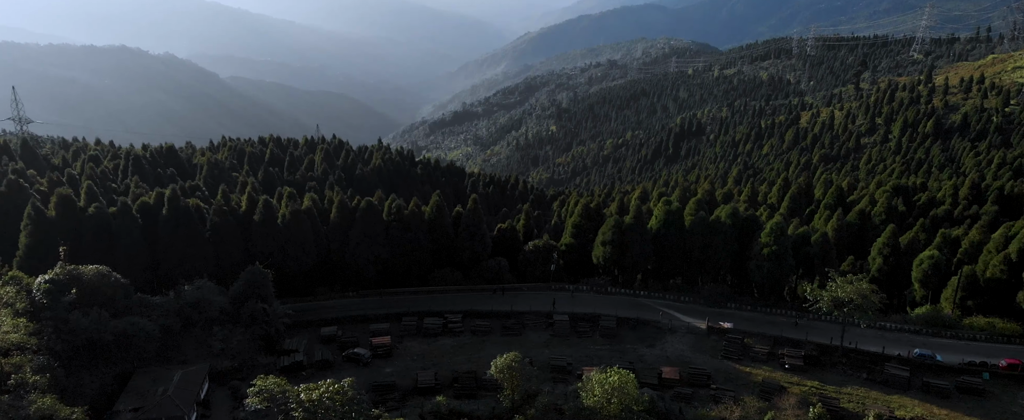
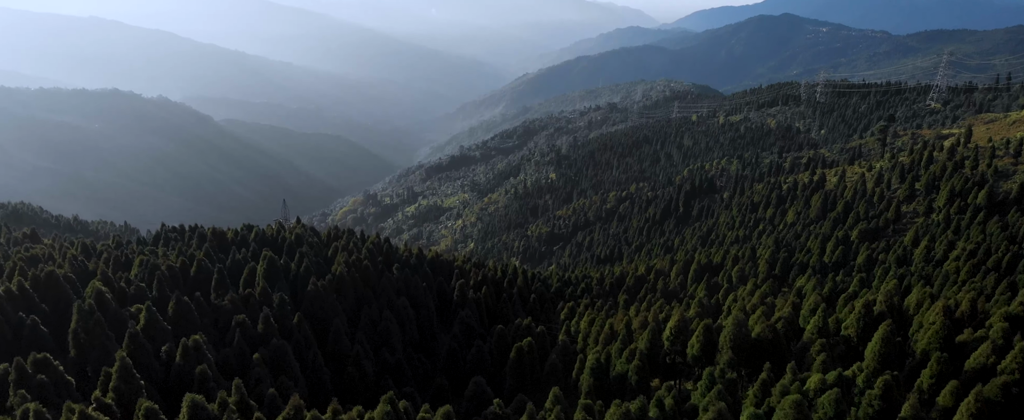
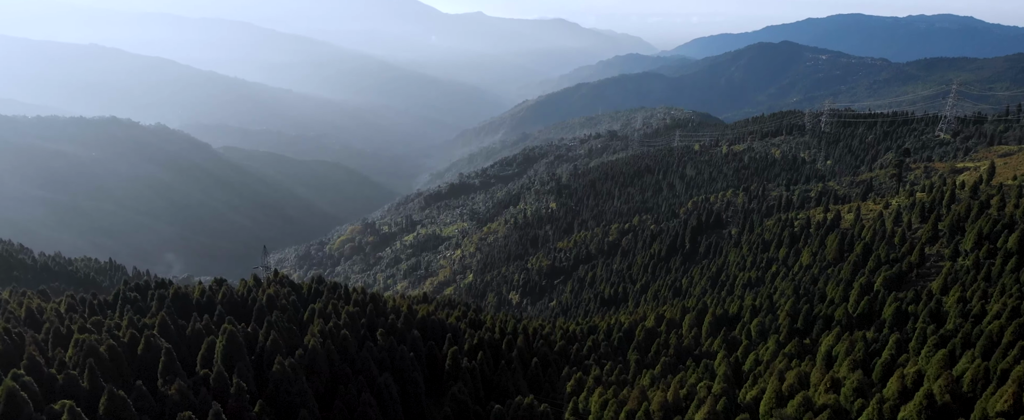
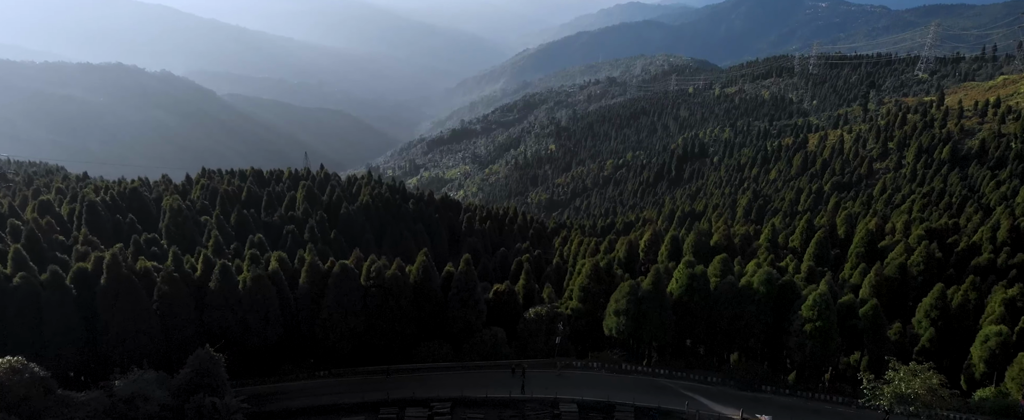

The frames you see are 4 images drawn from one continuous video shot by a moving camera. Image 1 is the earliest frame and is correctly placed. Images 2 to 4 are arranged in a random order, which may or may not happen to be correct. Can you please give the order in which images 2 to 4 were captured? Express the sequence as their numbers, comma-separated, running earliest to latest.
4, 2, 3
